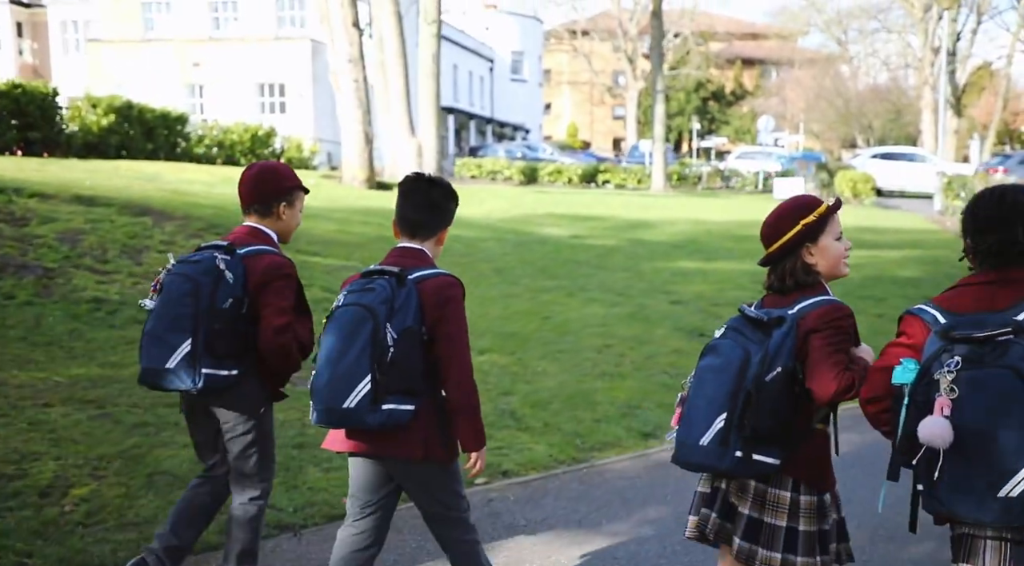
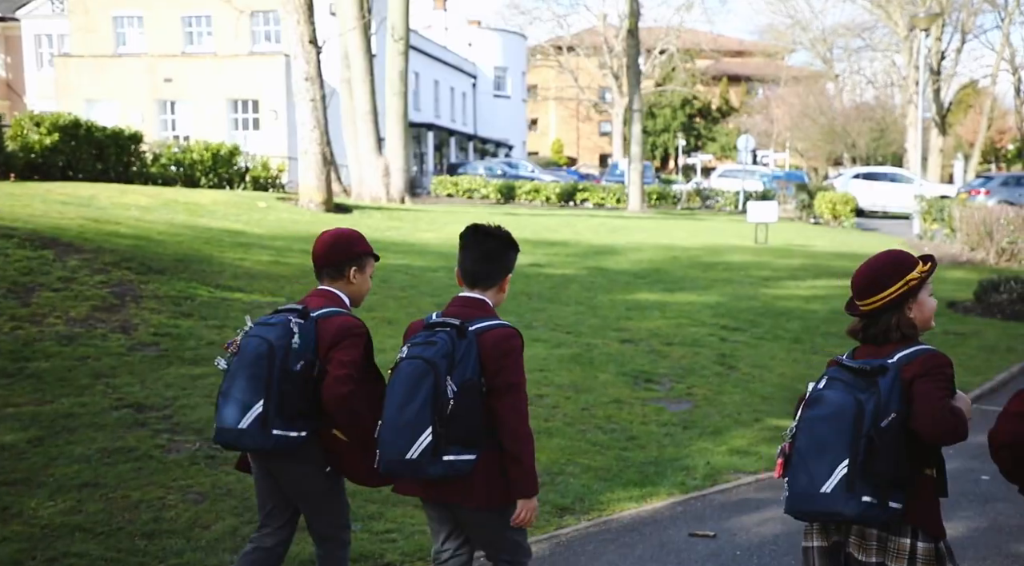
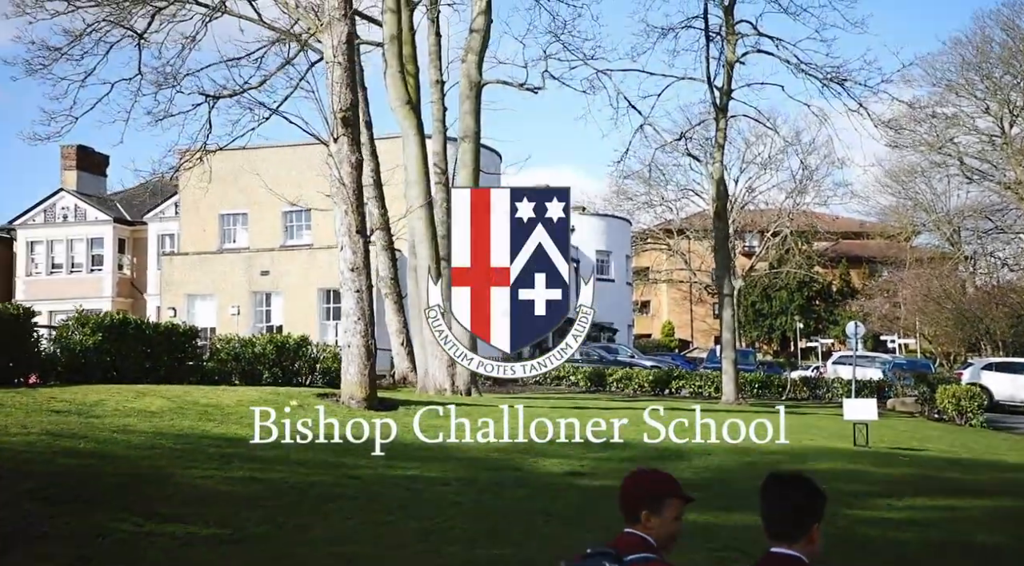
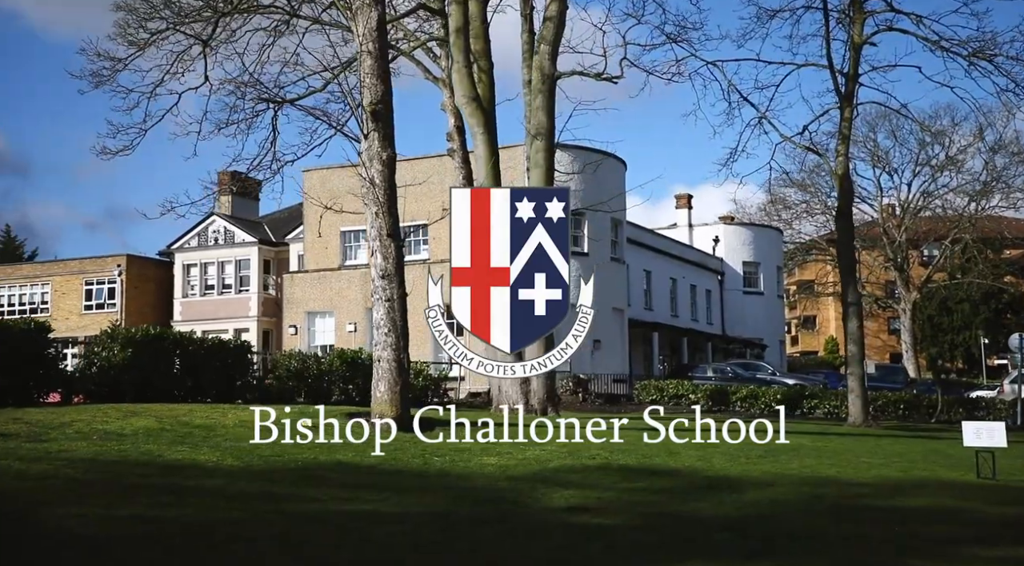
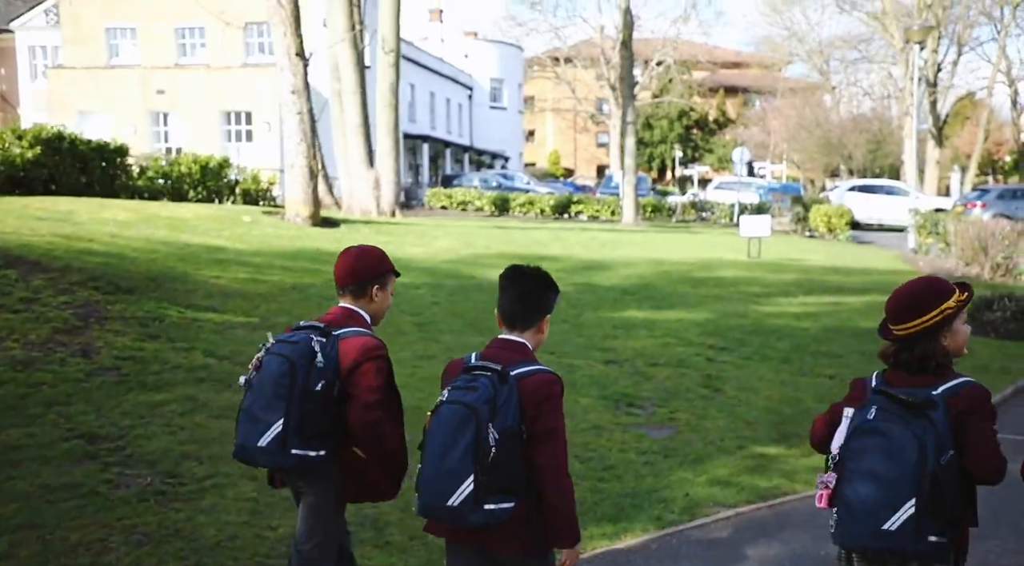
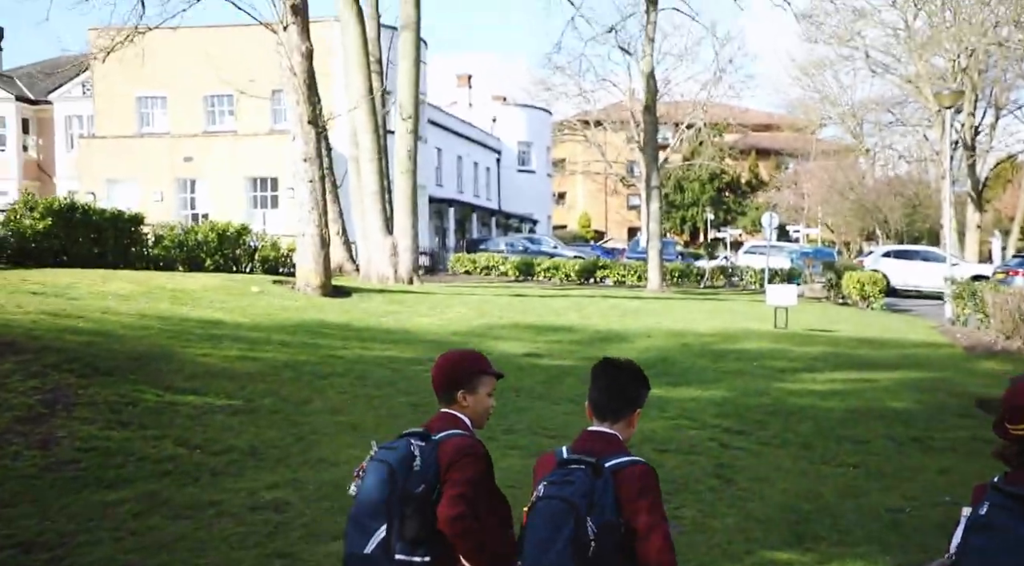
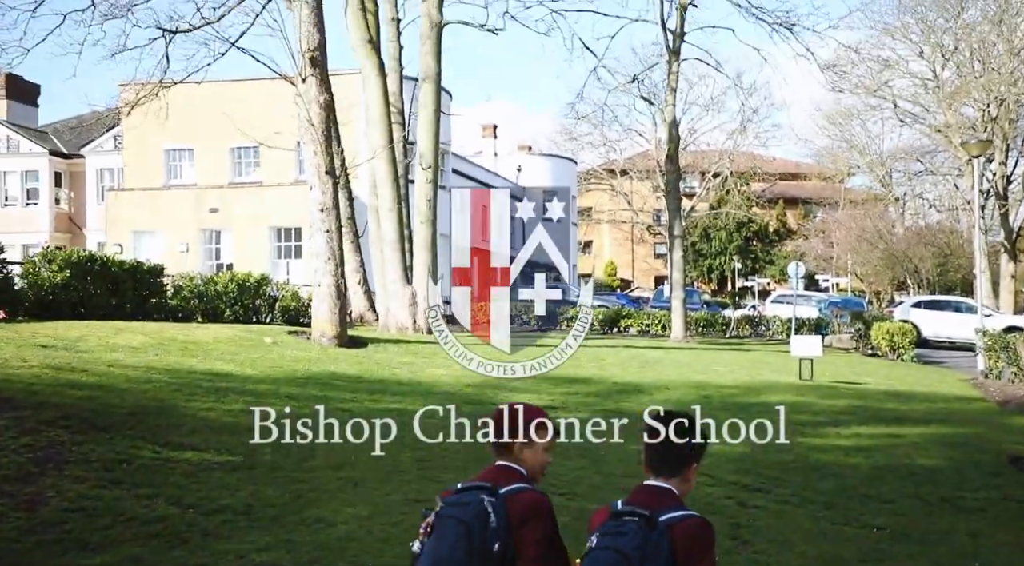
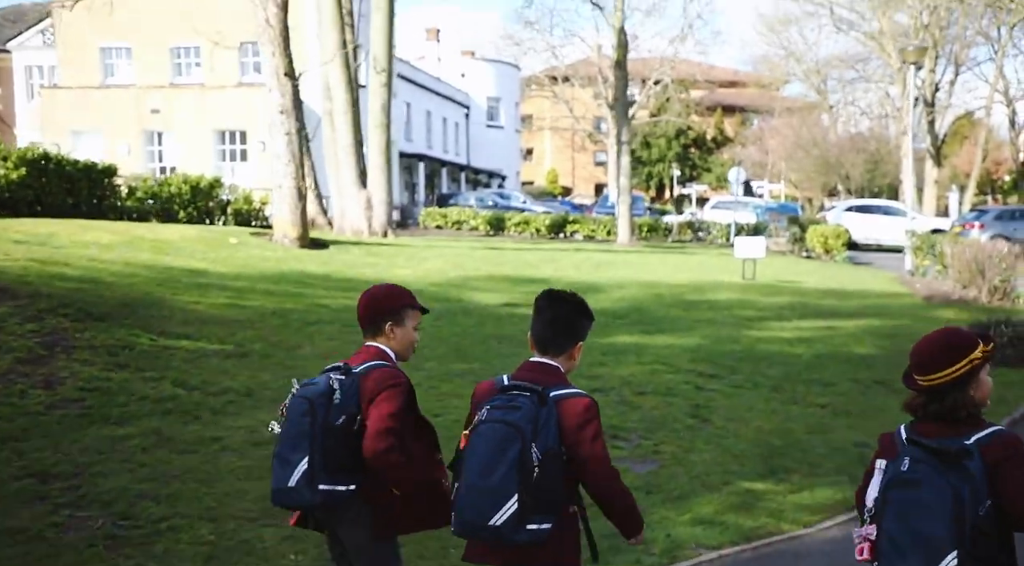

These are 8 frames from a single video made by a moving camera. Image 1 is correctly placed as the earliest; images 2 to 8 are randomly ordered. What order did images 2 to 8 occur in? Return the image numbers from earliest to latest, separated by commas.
2, 5, 8, 6, 7, 3, 4
